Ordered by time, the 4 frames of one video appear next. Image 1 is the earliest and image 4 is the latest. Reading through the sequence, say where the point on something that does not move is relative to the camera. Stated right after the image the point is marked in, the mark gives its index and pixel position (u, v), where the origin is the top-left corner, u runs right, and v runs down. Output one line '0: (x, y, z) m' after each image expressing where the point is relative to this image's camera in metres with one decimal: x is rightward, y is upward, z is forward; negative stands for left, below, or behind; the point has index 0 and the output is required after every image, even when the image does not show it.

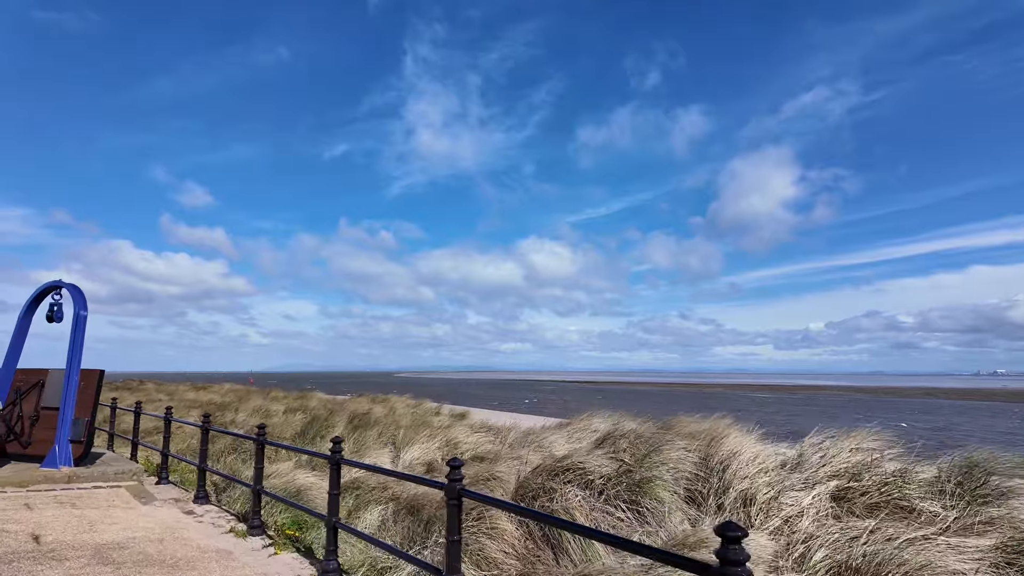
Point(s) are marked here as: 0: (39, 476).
0: (-6.6, -2.6, +8.3) m
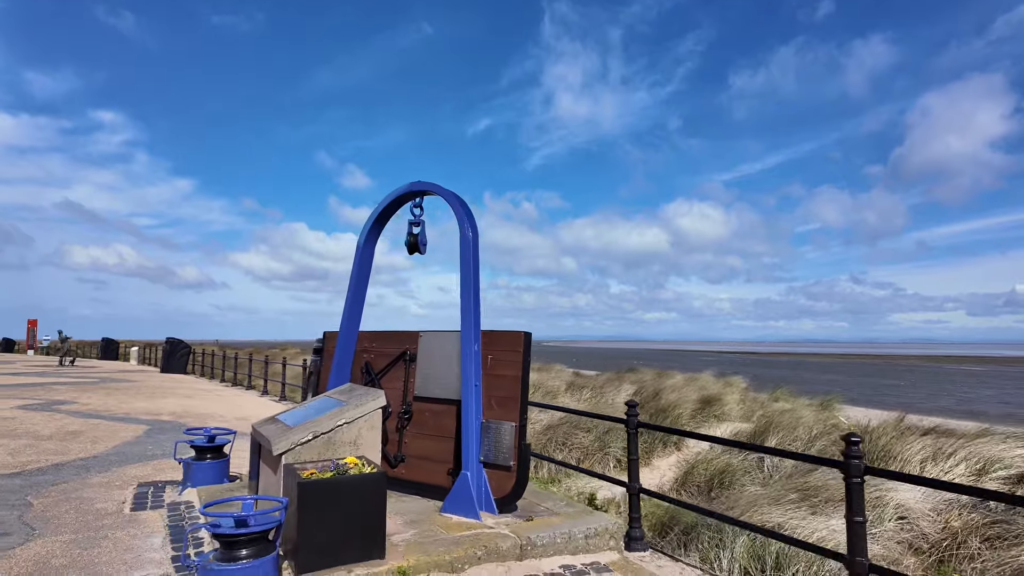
0: (-0.3, -1.8, +4.1) m
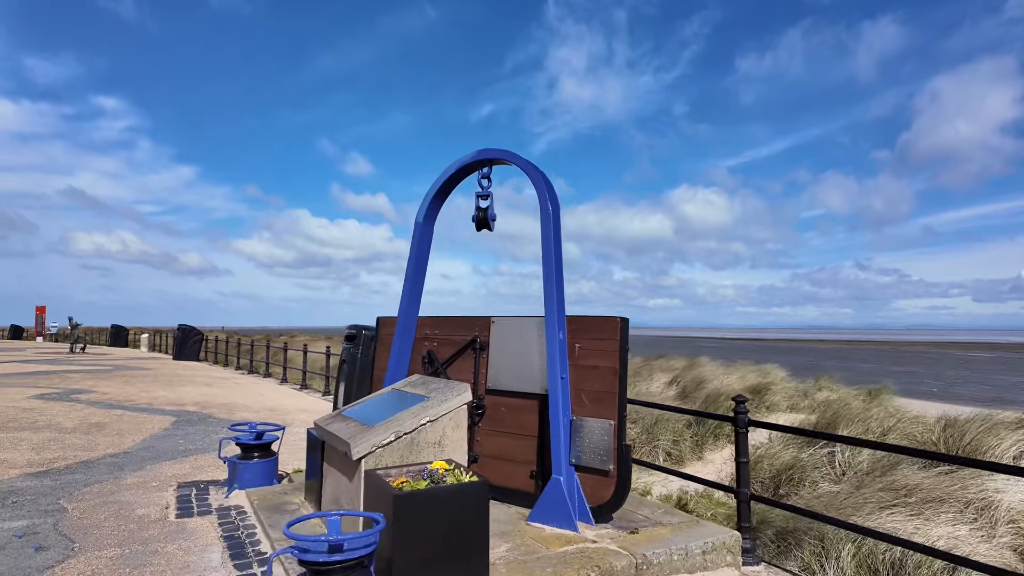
0: (+0.4, -1.6, +3.5) m
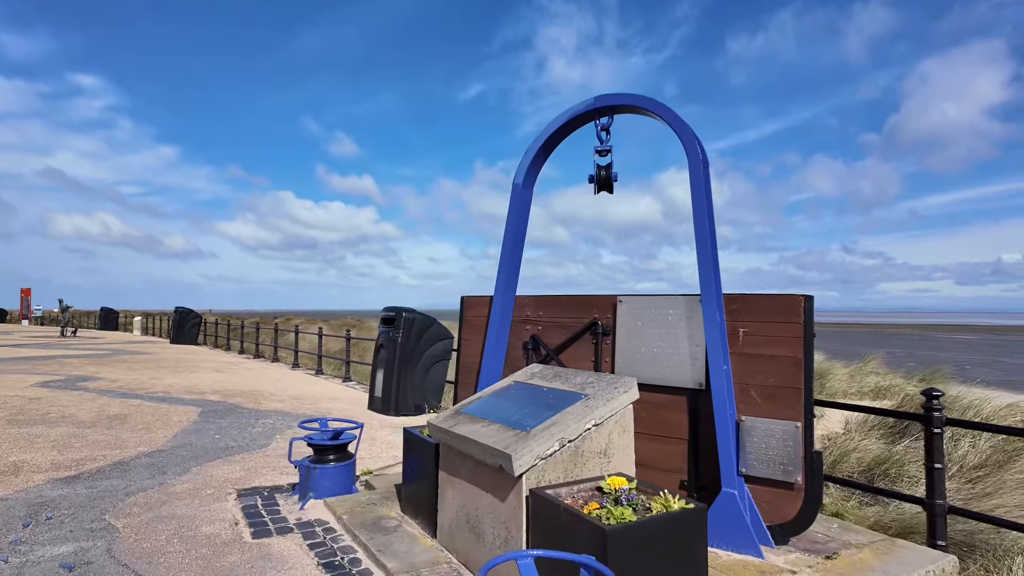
0: (+1.4, -1.5, +2.8) m
